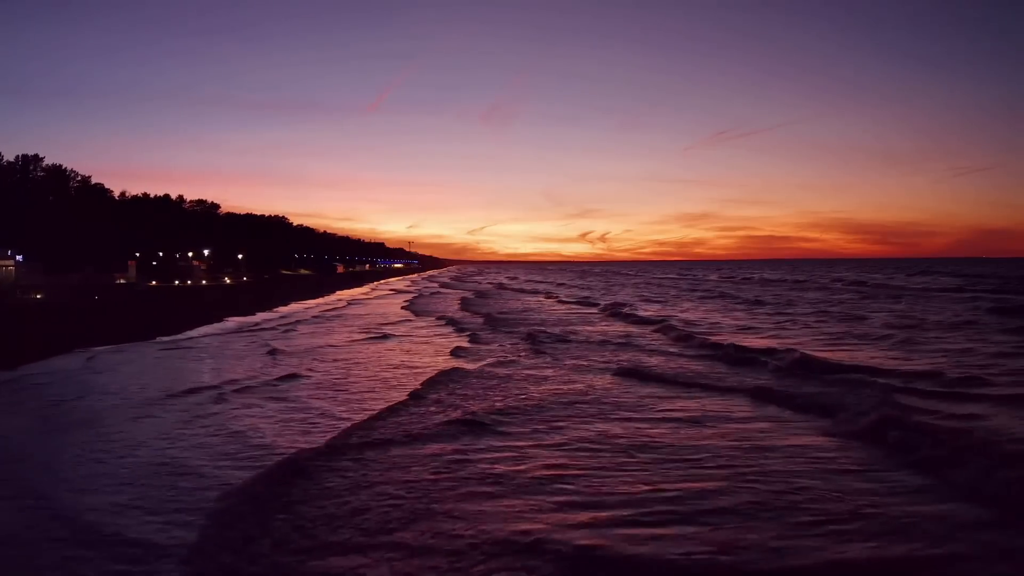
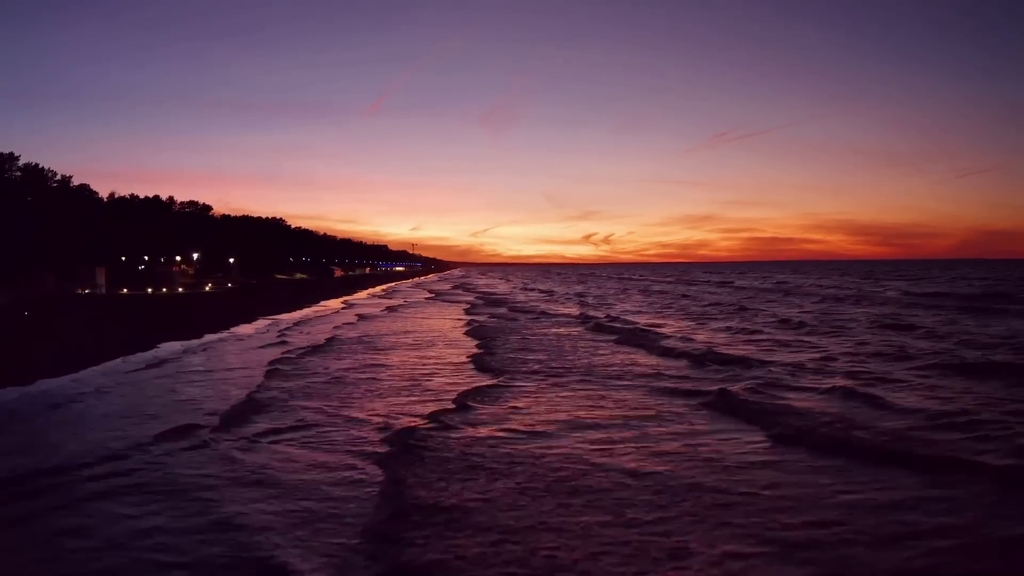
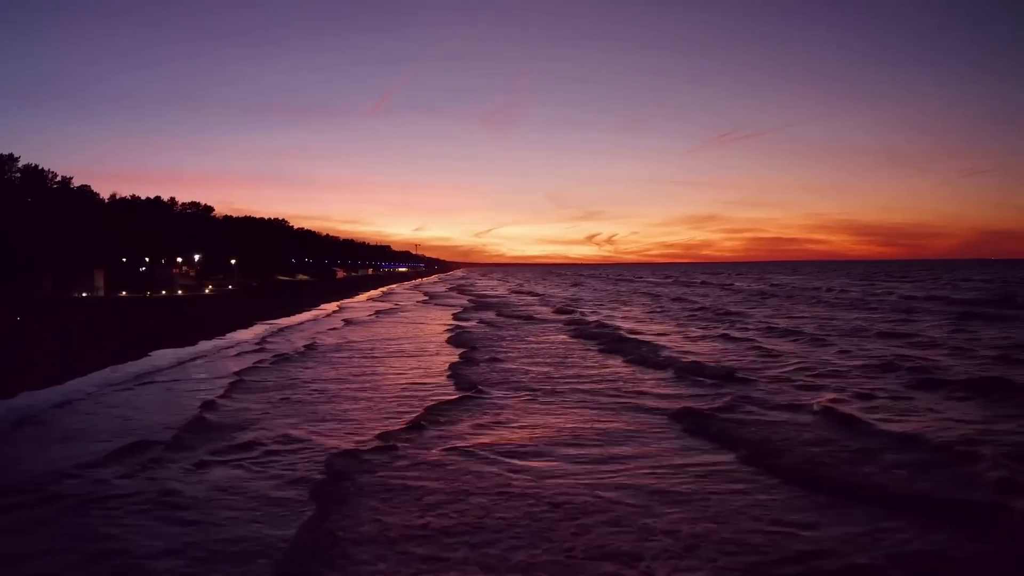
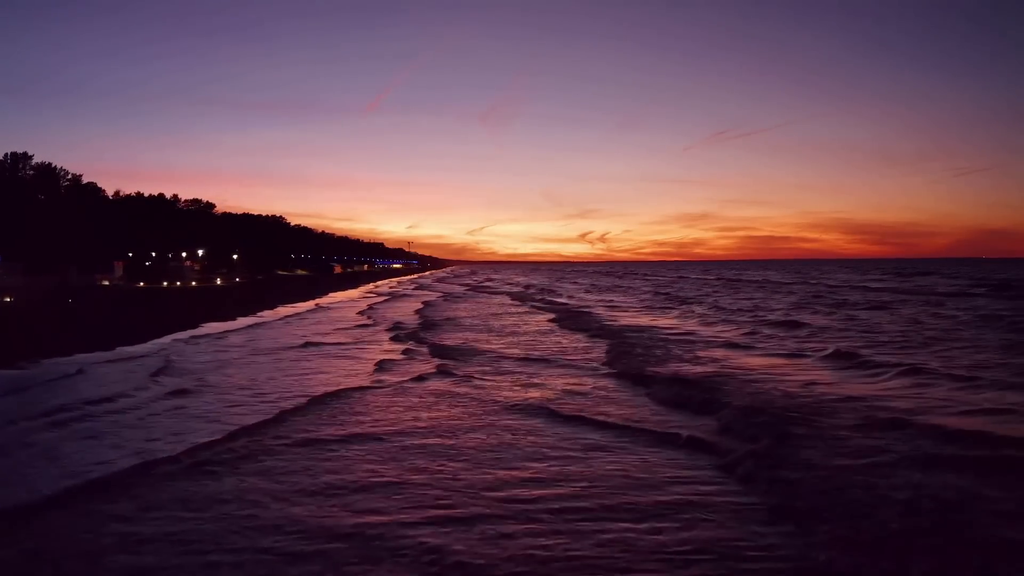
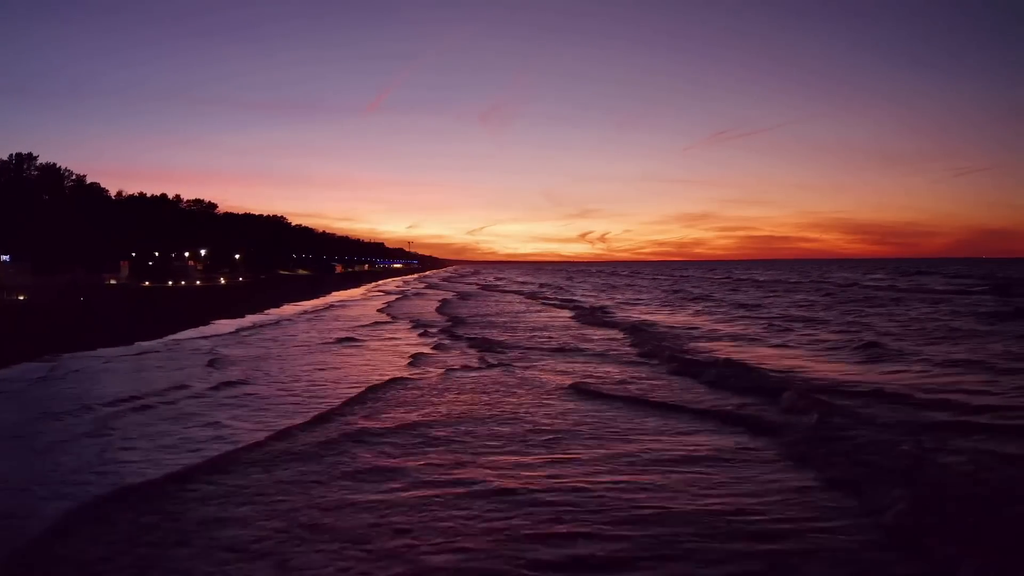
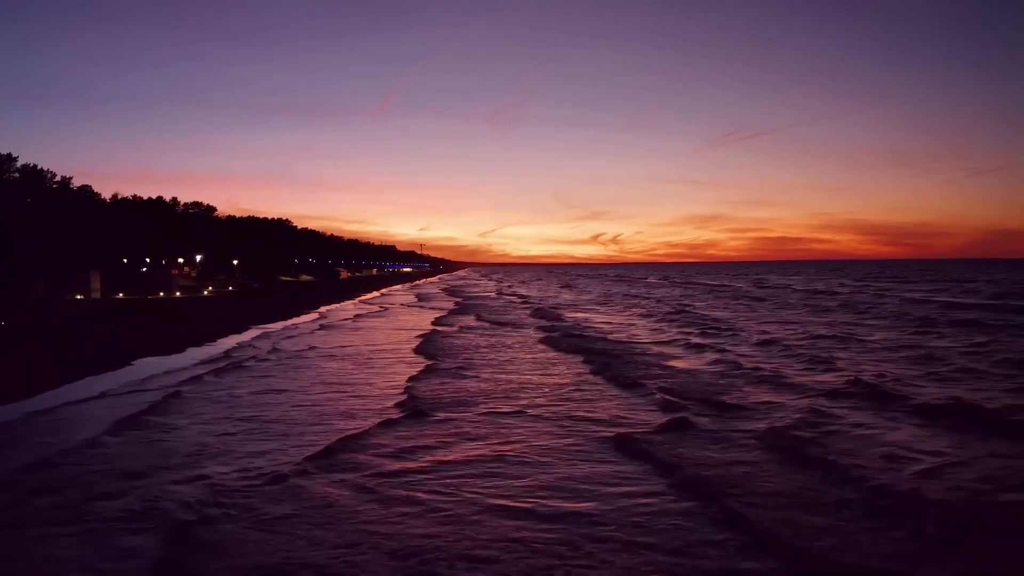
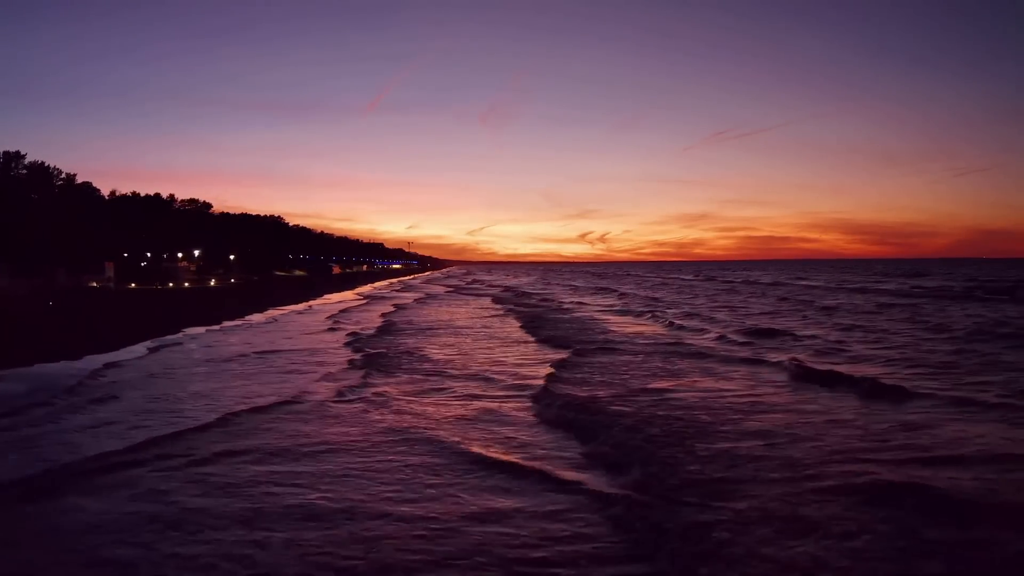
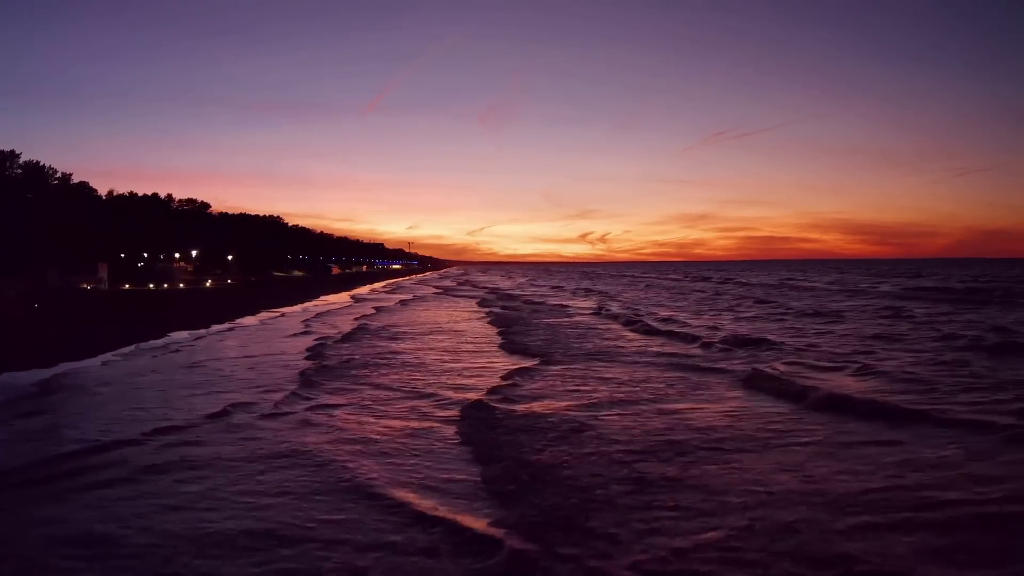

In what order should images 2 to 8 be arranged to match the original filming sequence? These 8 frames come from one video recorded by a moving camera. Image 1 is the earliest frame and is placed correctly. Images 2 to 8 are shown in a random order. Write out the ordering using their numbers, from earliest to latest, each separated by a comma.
5, 4, 7, 8, 2, 3, 6
